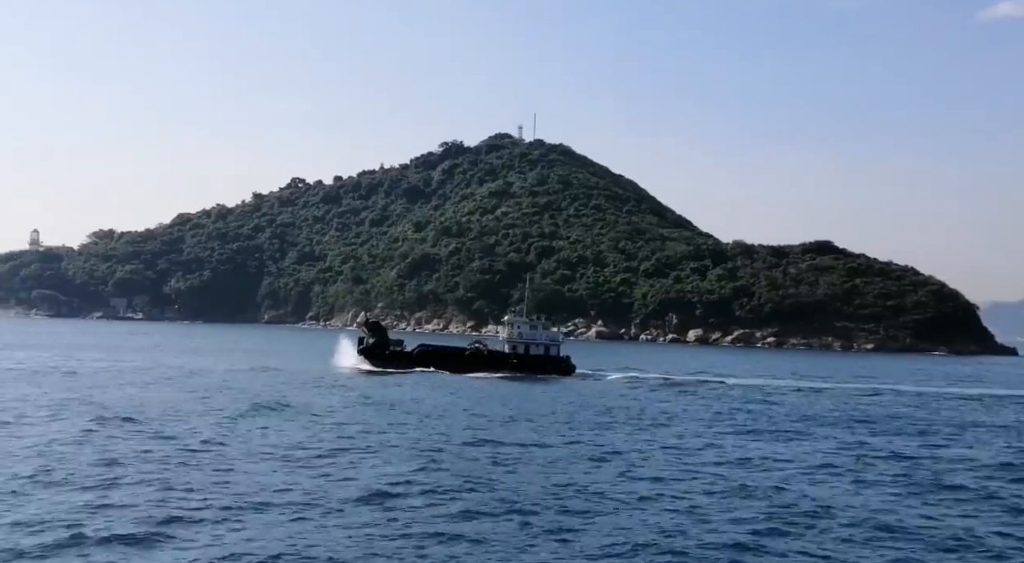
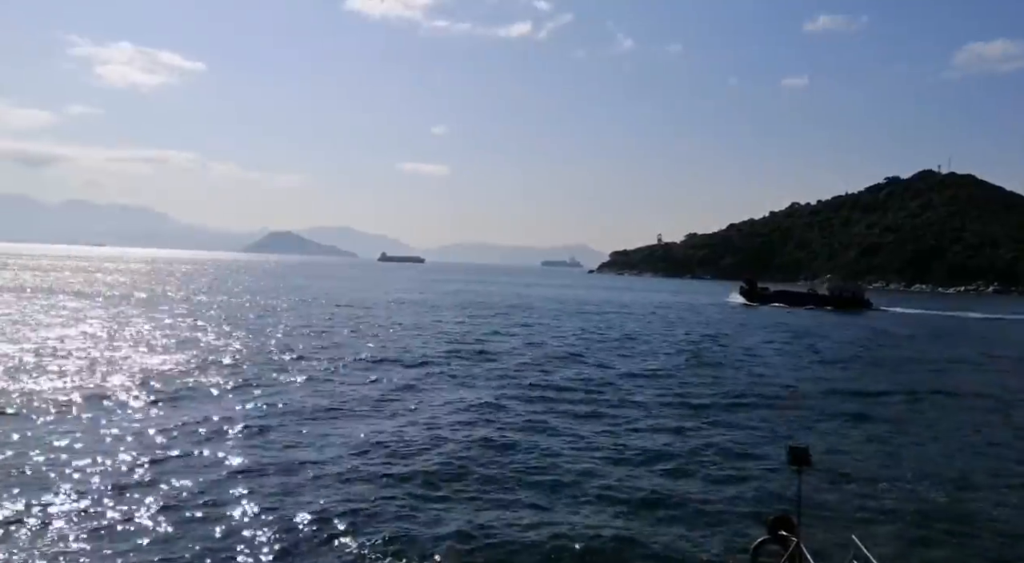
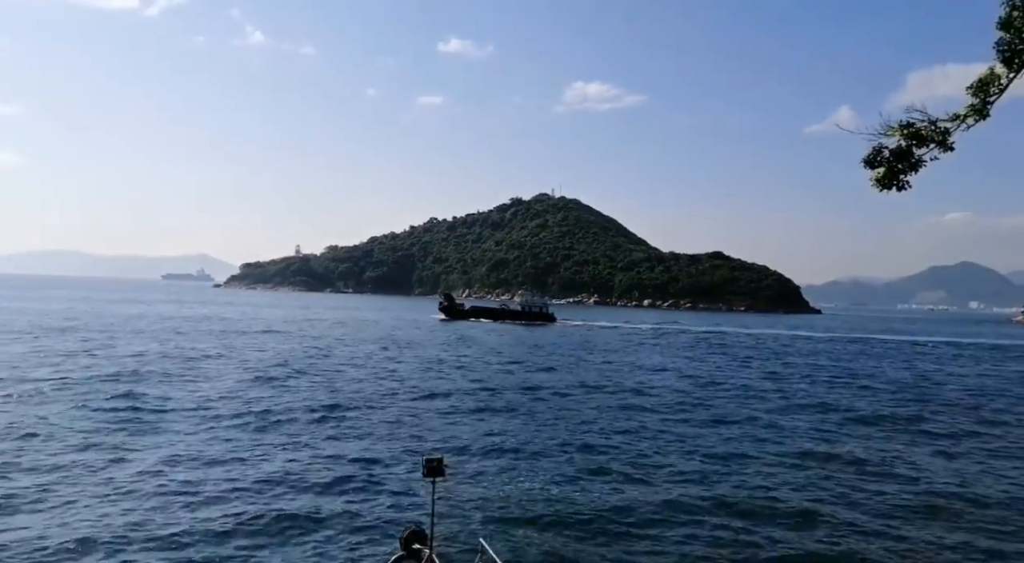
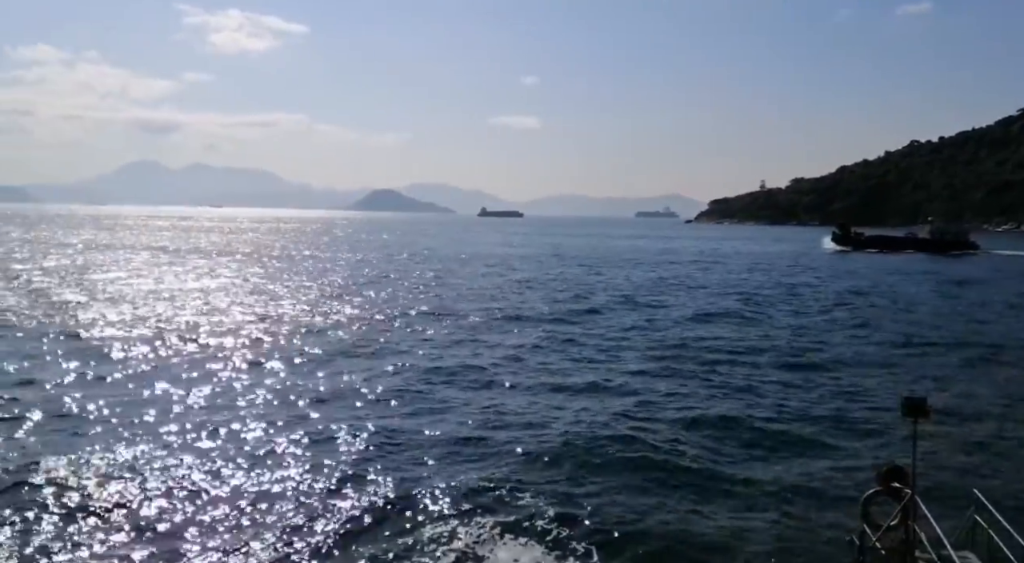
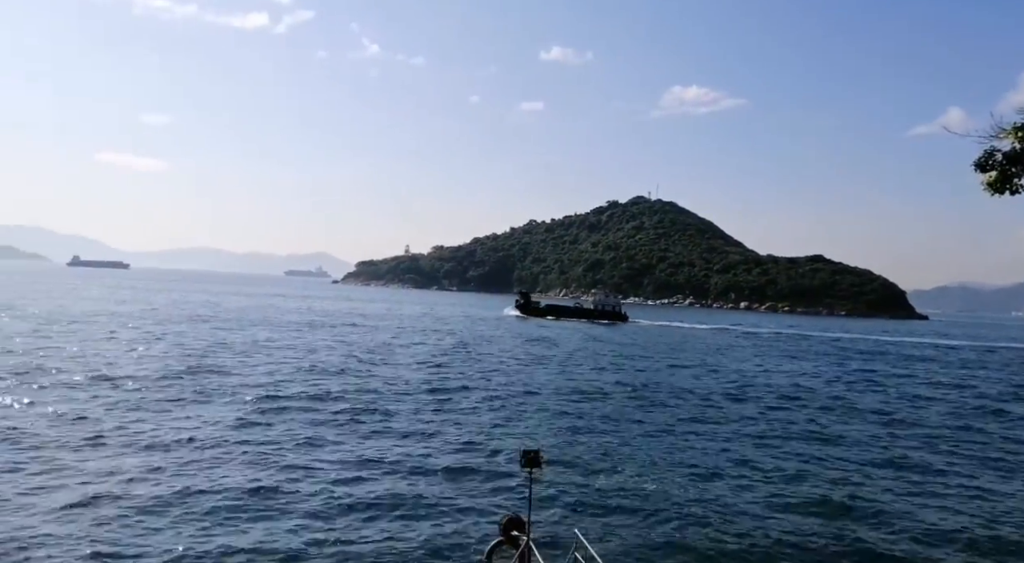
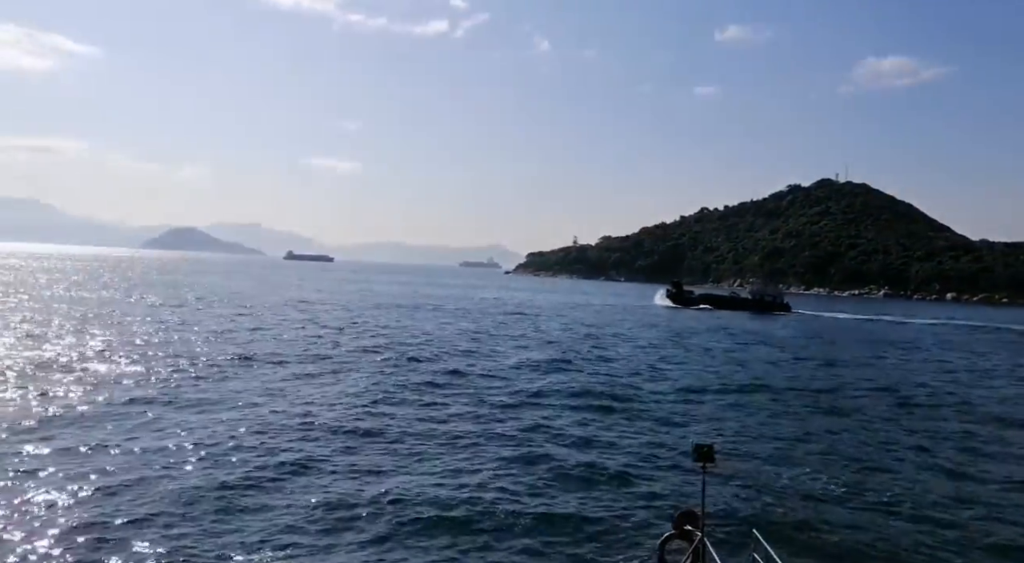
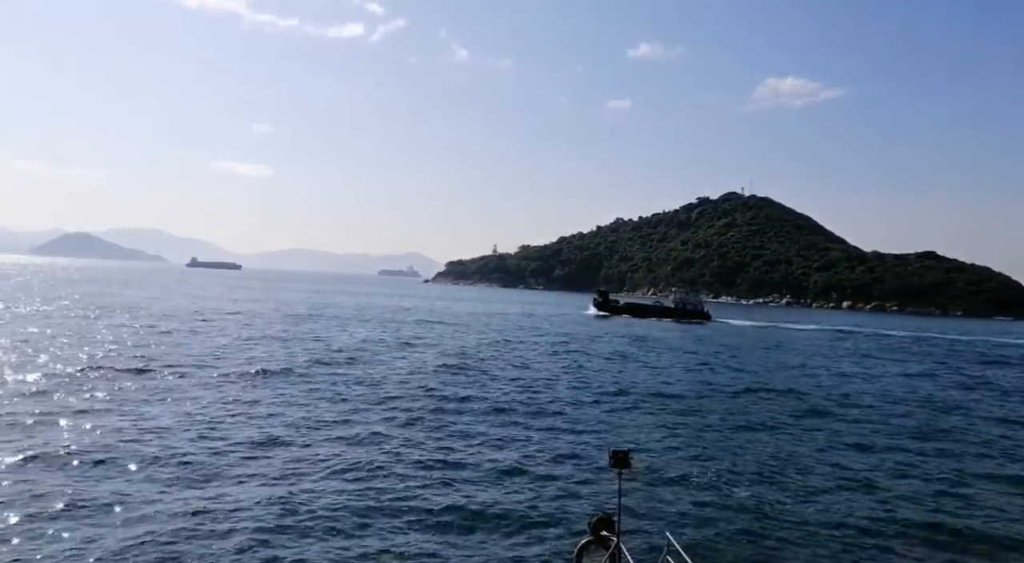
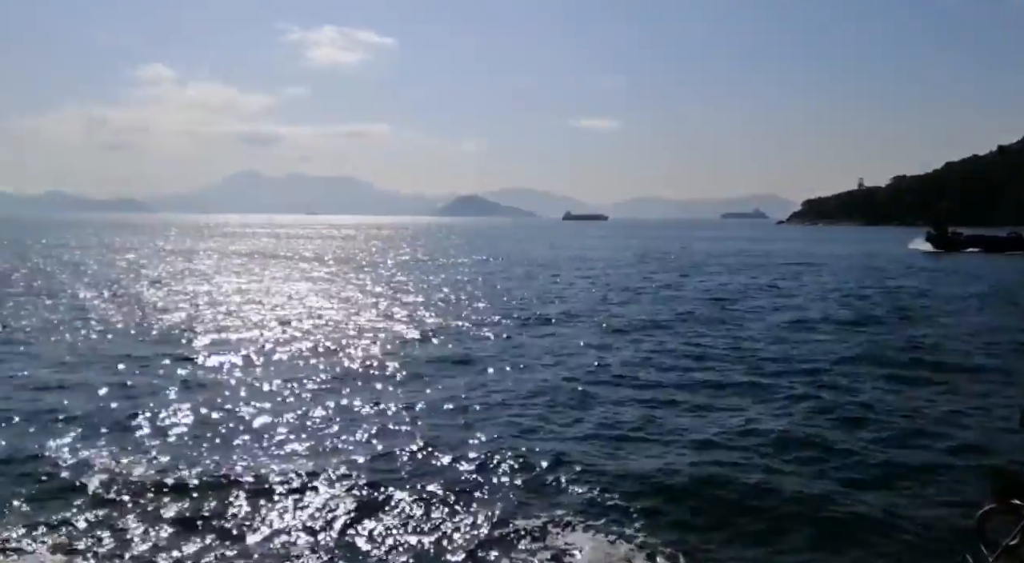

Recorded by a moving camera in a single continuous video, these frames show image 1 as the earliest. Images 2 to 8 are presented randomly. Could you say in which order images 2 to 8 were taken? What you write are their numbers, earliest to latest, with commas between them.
3, 5, 7, 6, 2, 4, 8
